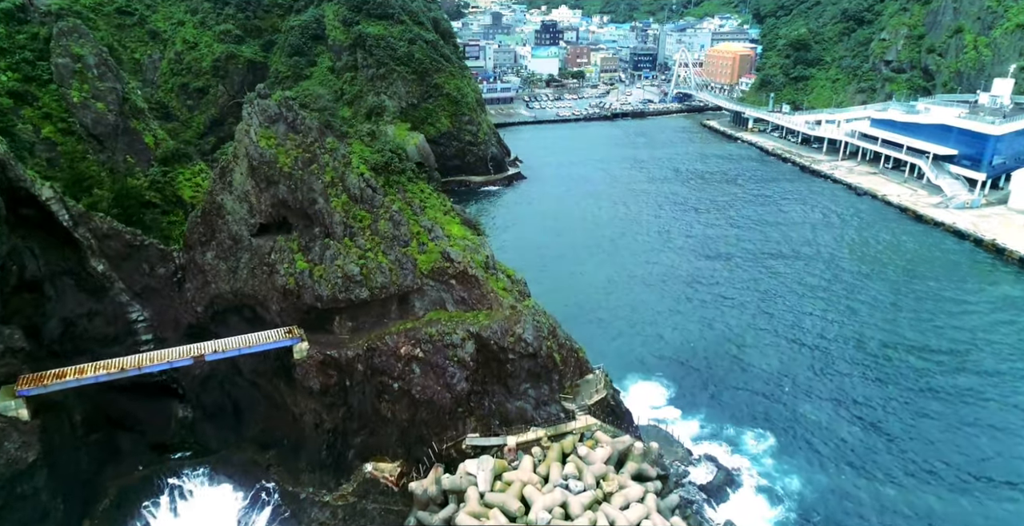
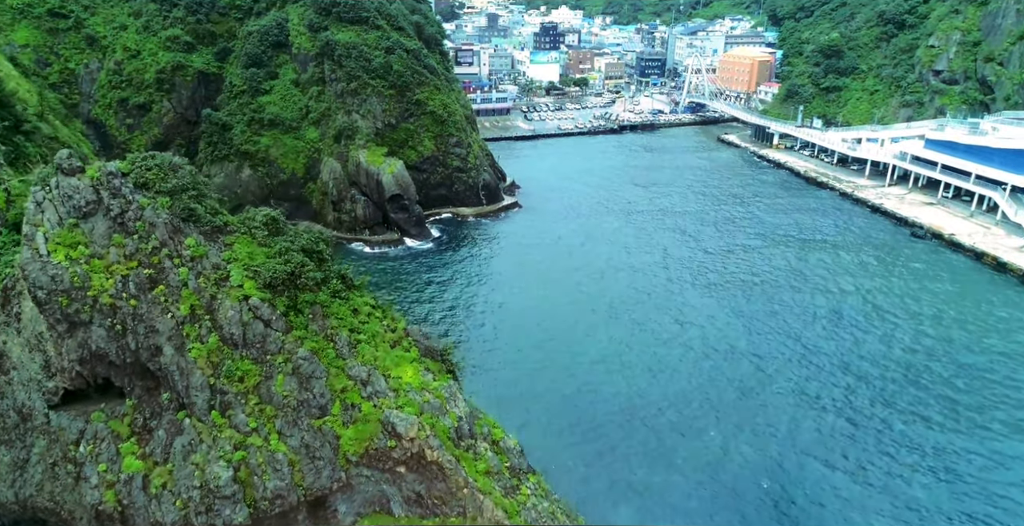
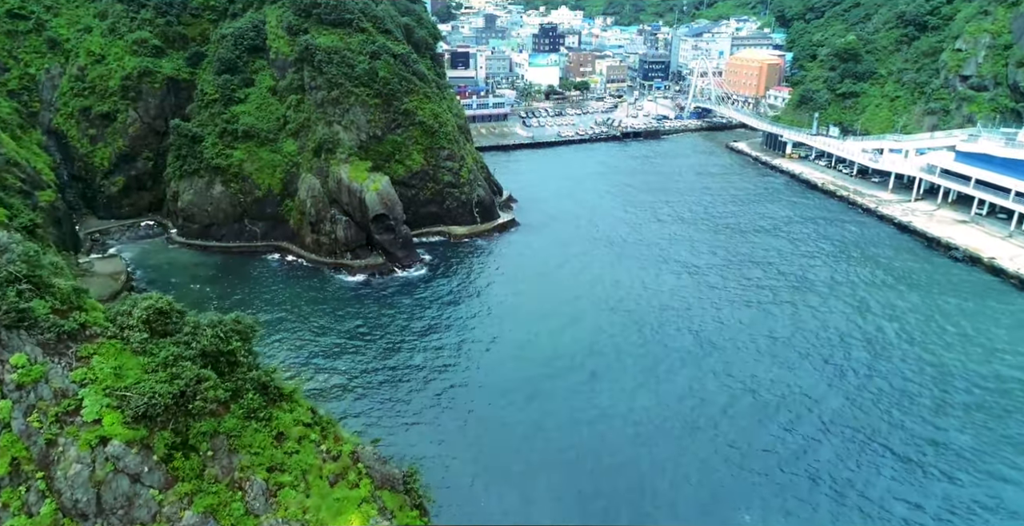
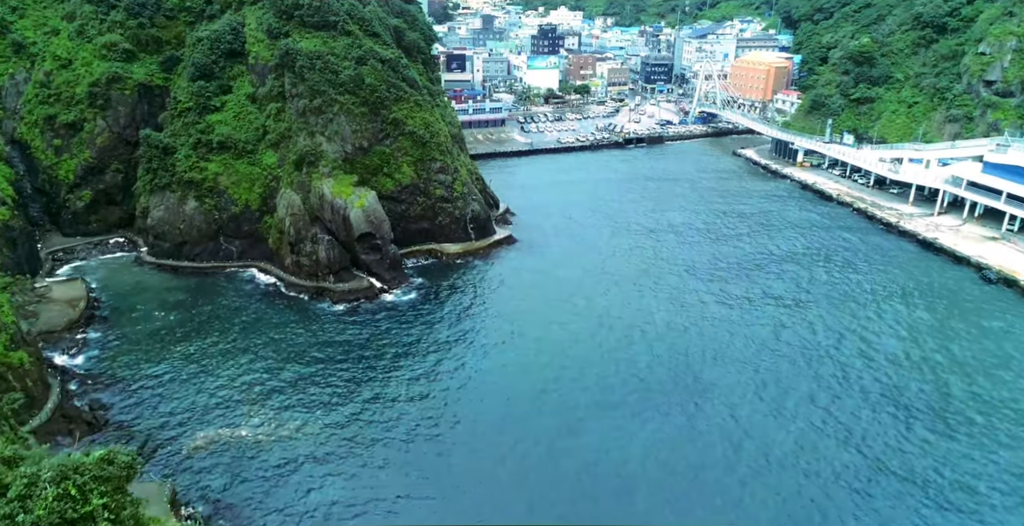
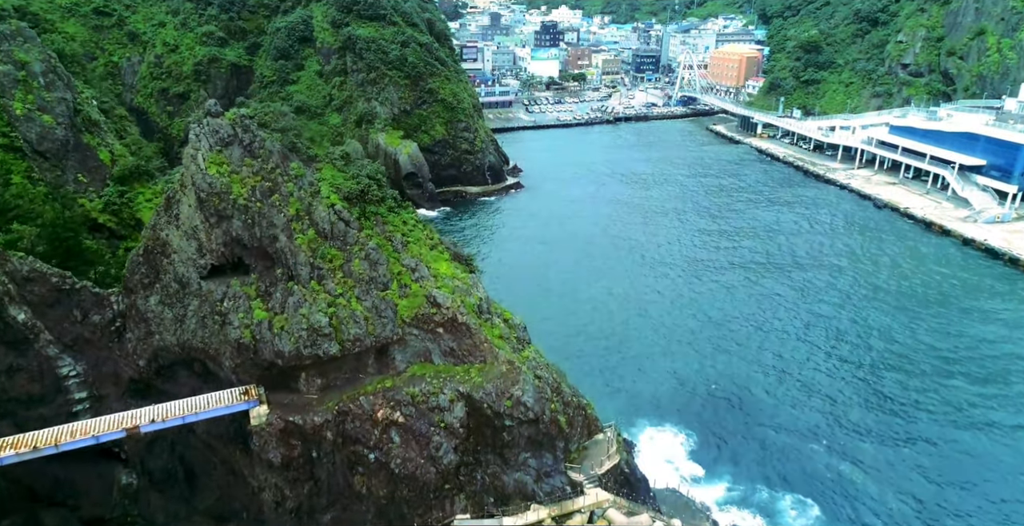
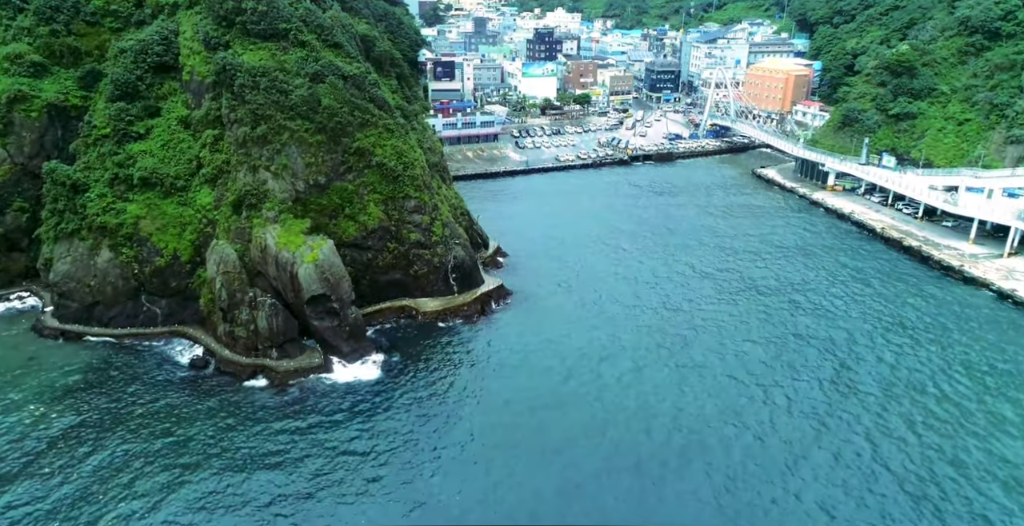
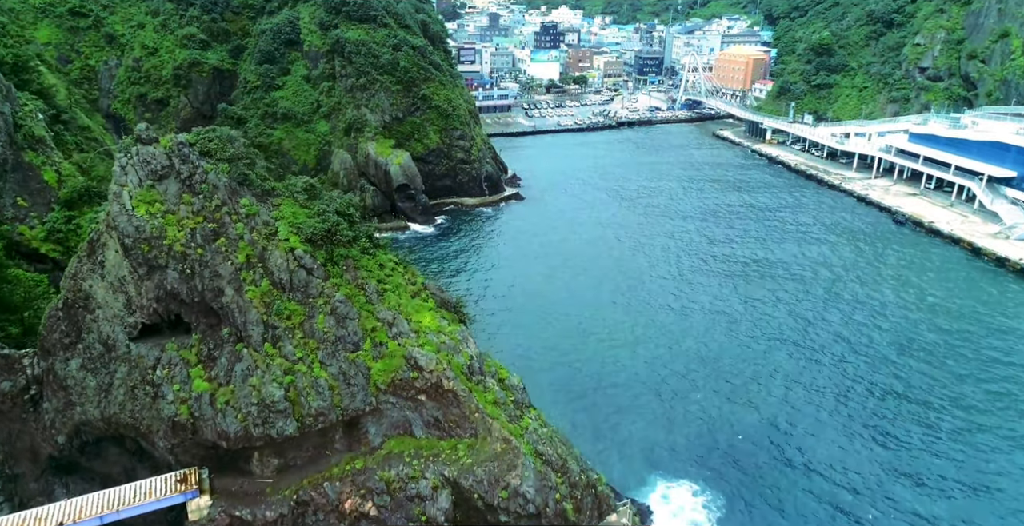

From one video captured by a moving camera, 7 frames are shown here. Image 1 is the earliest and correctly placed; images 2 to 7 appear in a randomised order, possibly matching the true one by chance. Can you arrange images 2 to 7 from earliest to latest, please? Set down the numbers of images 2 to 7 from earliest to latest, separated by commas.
5, 7, 2, 3, 4, 6
